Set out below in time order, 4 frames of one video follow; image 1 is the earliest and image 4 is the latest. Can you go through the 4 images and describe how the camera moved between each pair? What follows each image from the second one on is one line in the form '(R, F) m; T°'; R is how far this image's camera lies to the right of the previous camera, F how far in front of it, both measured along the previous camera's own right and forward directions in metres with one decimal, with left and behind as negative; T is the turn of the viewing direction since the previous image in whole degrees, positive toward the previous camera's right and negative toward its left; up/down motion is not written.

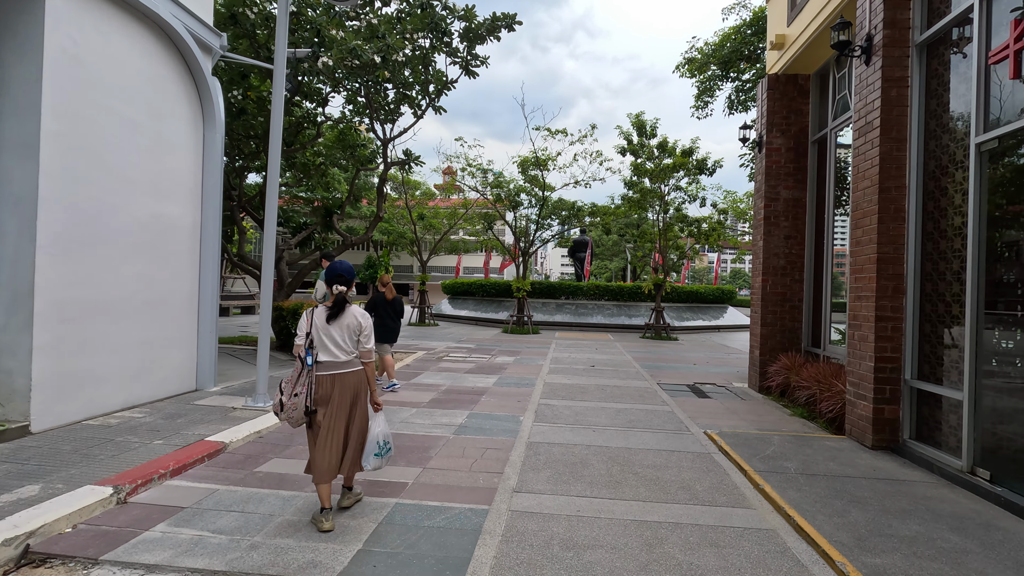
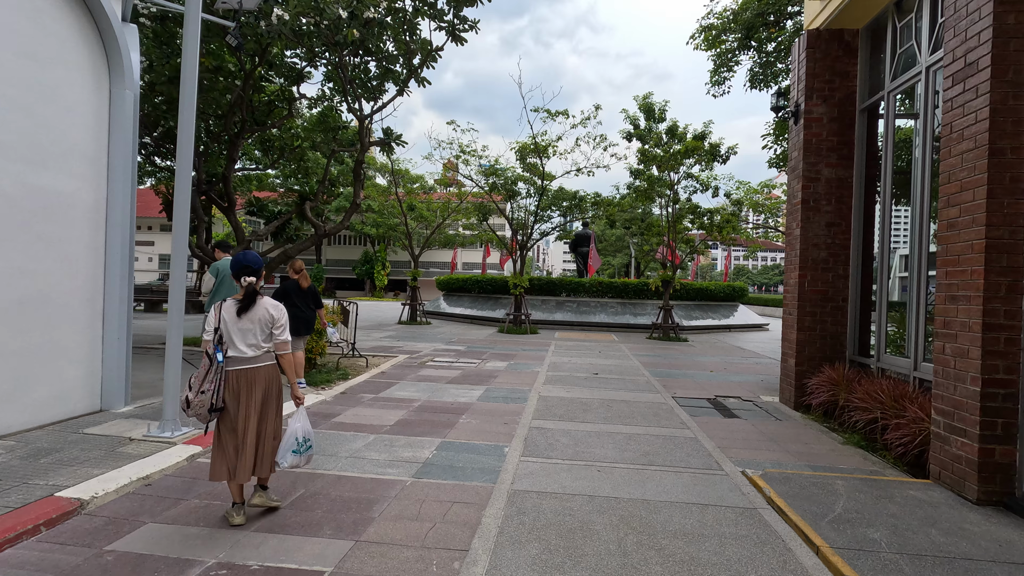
(+0.2, +1.3) m; 0°
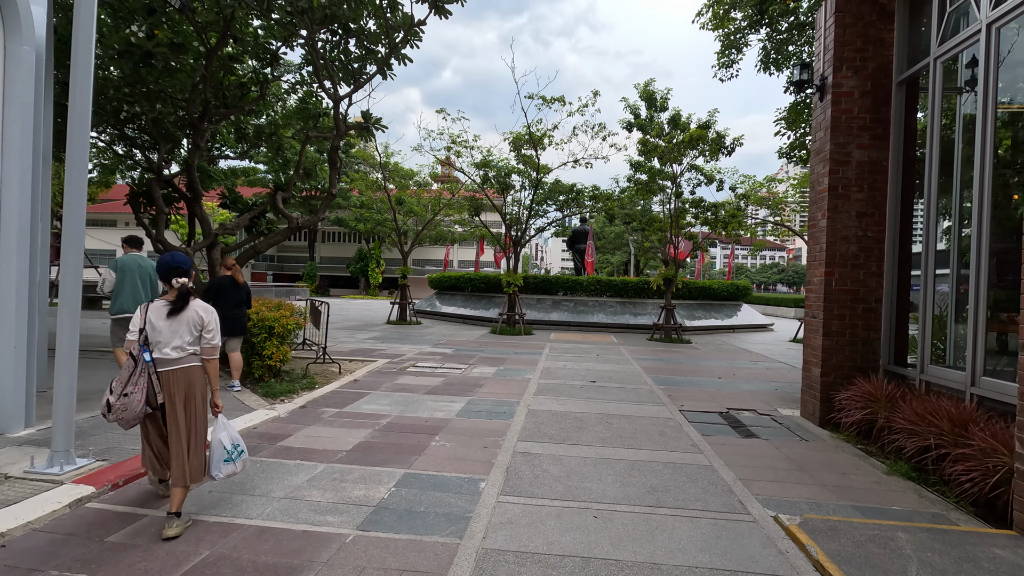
(+0.2, +0.9) m; 0°
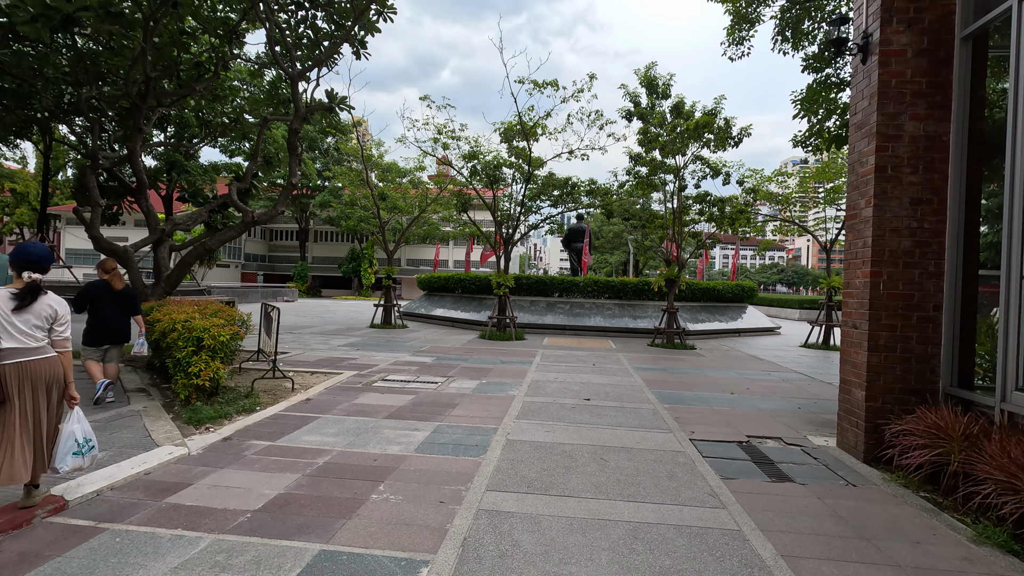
(+0.2, +1.2) m; 0°
